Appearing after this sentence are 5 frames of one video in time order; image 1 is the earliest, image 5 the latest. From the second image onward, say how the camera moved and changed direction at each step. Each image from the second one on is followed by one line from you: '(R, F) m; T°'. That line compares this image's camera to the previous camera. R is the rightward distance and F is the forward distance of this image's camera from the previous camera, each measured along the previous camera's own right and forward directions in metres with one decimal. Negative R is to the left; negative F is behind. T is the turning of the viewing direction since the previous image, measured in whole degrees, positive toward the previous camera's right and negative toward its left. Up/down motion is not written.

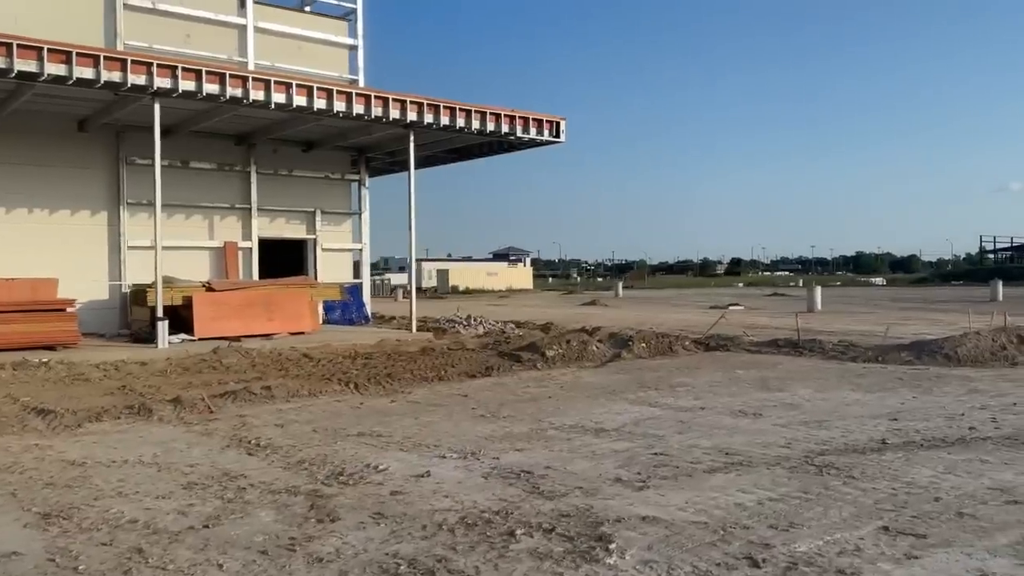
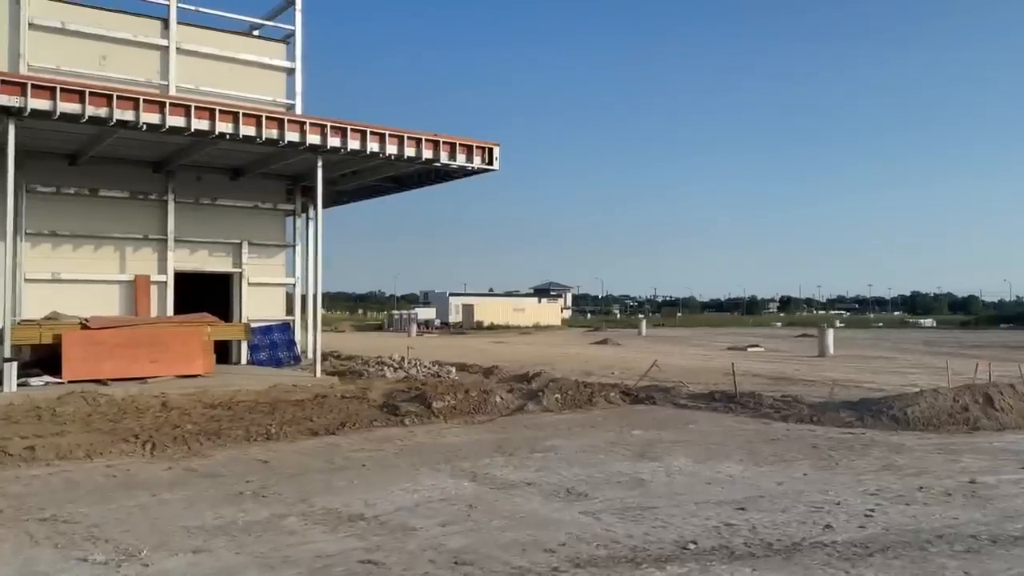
(+2.4, +1.6) m; -2°
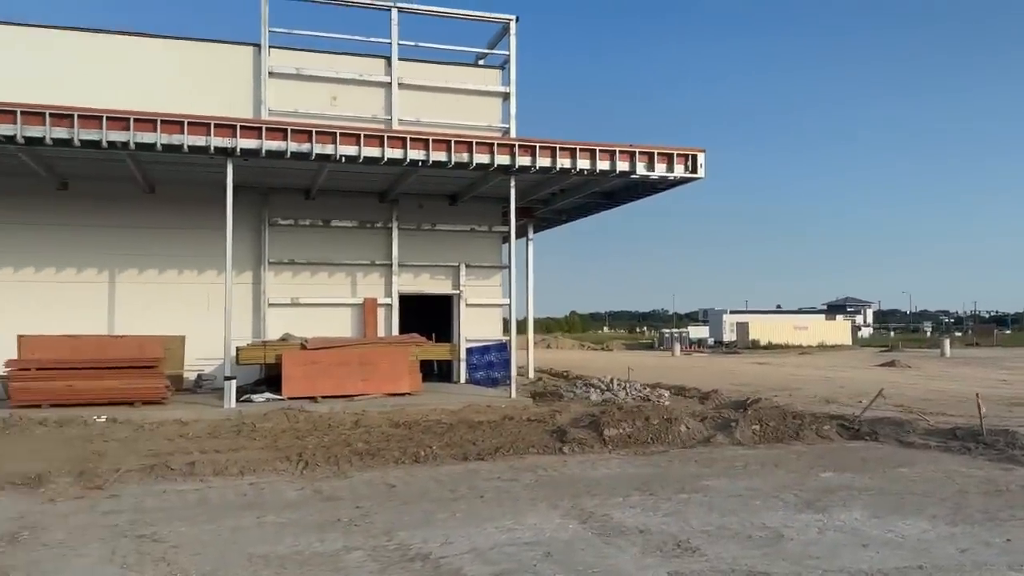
(+1.4, +0.9) m; -19°
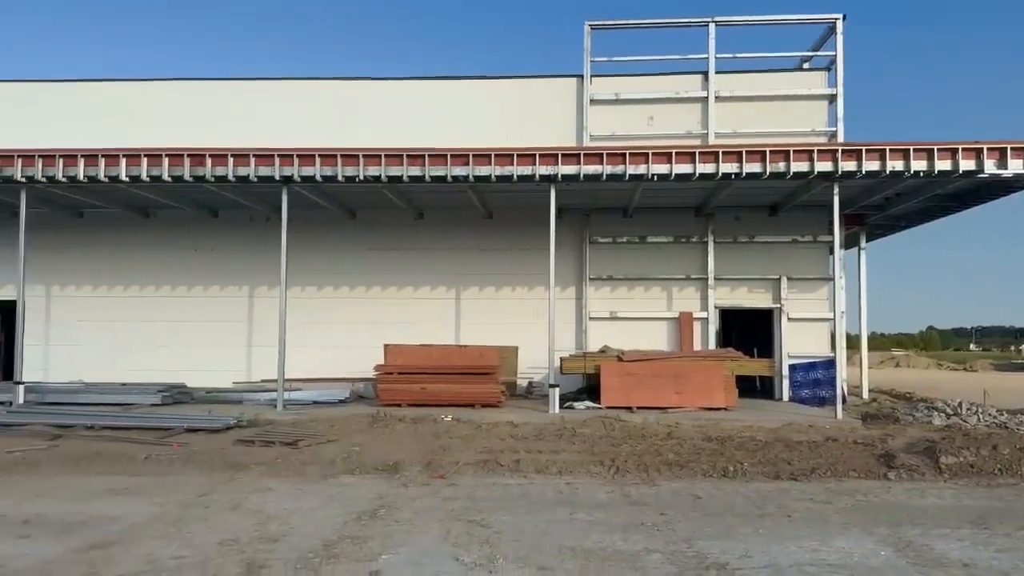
(+0.3, -0.3) m; -22°
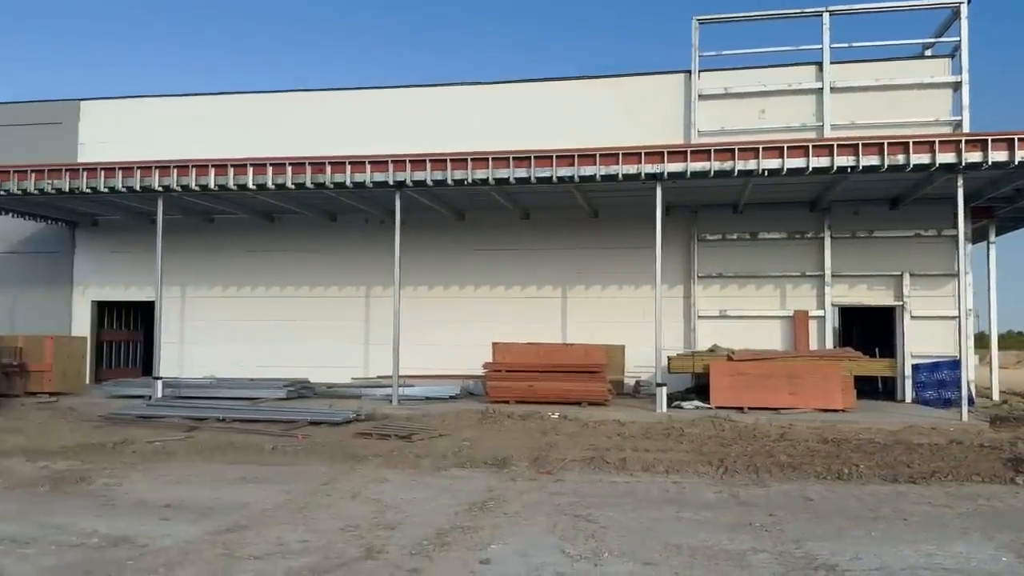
(0.0, -0.2) m; -8°
